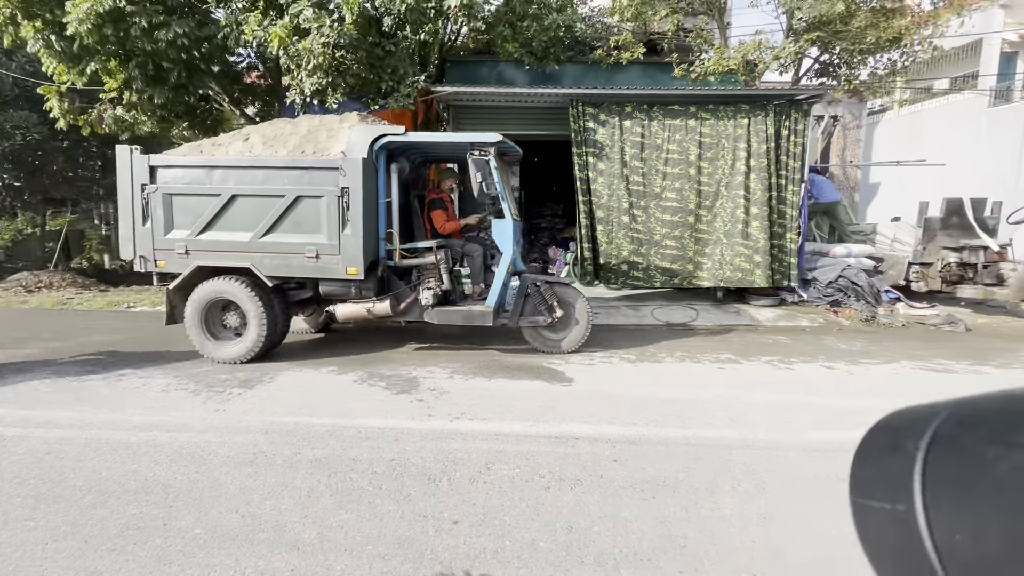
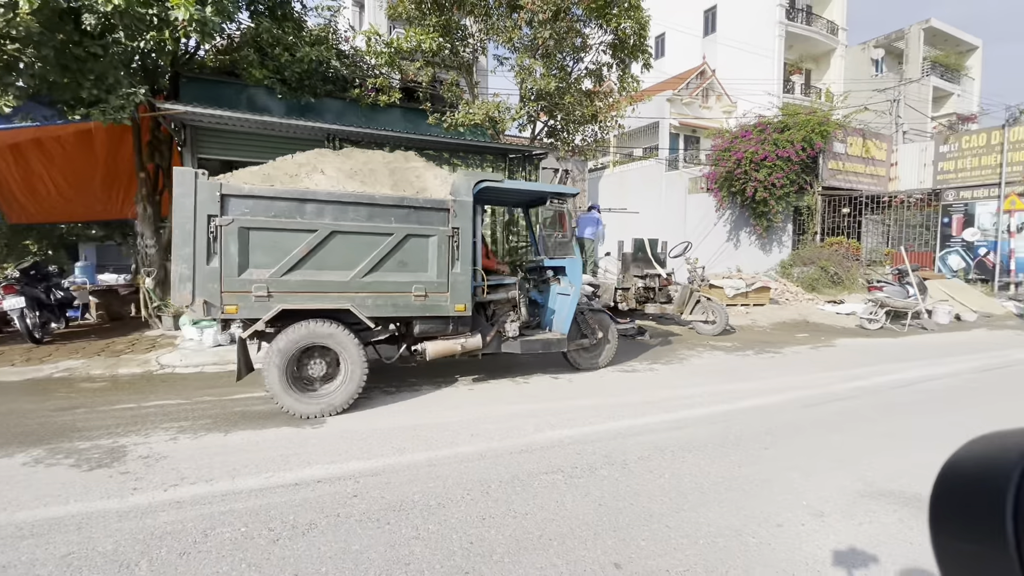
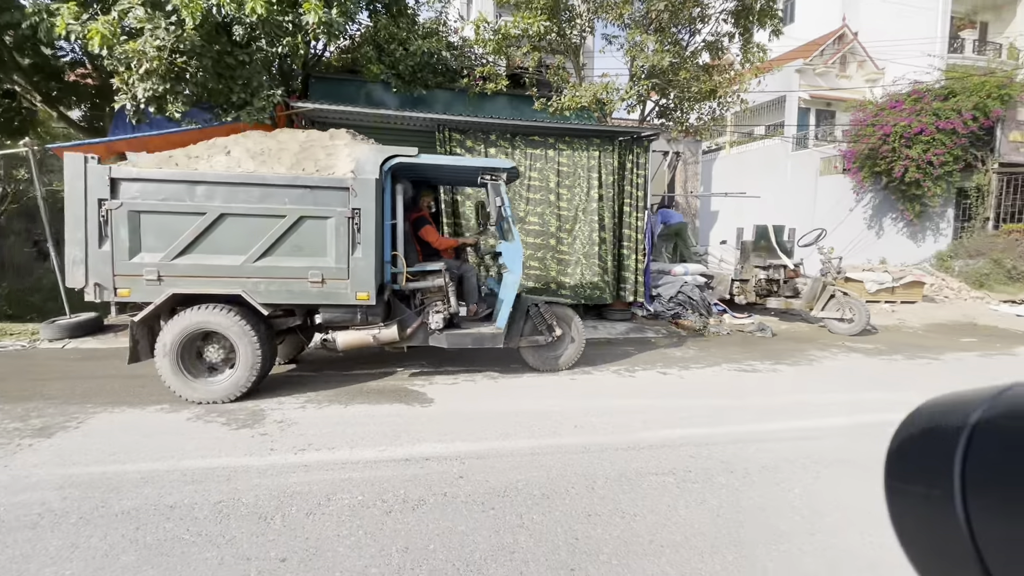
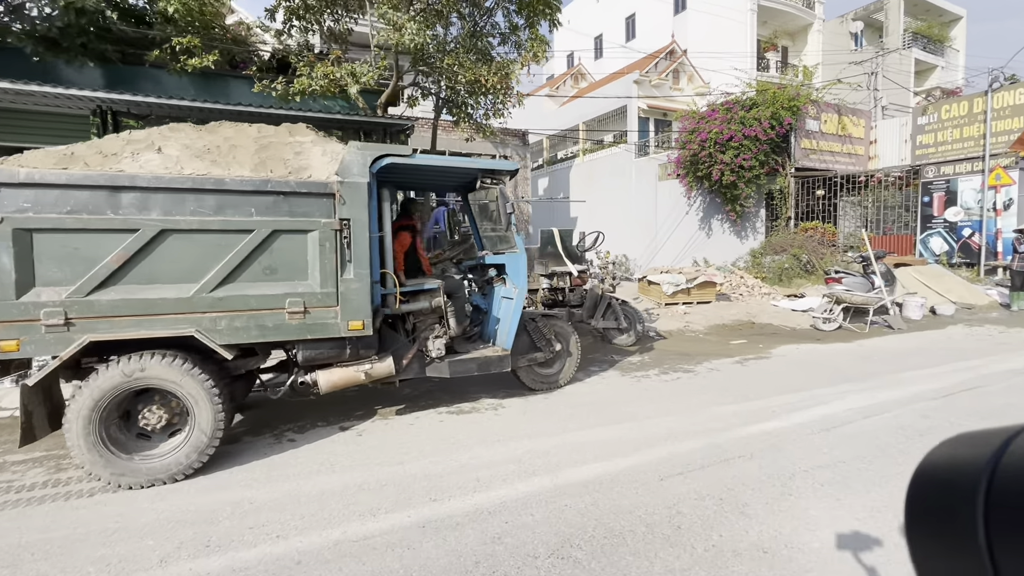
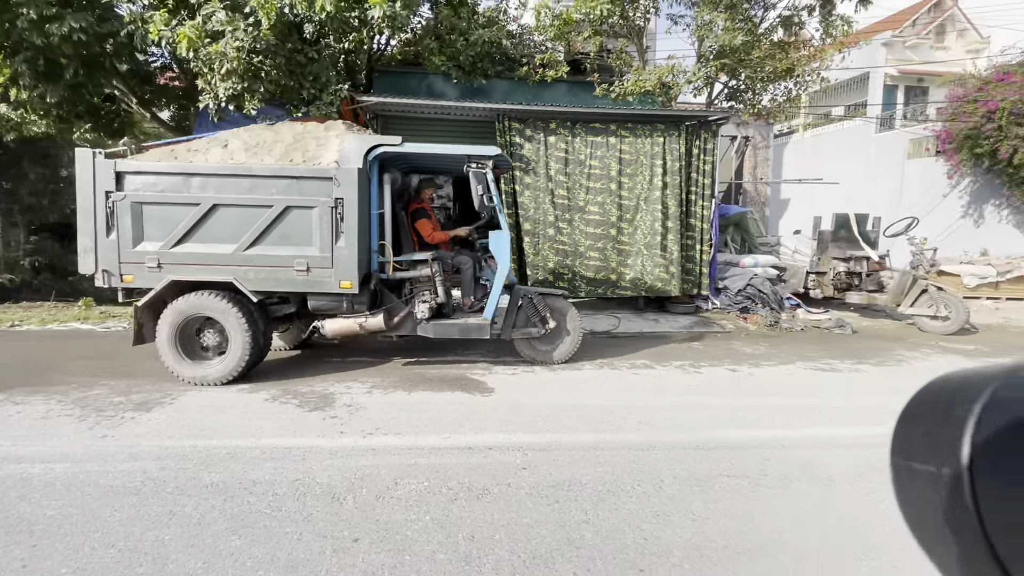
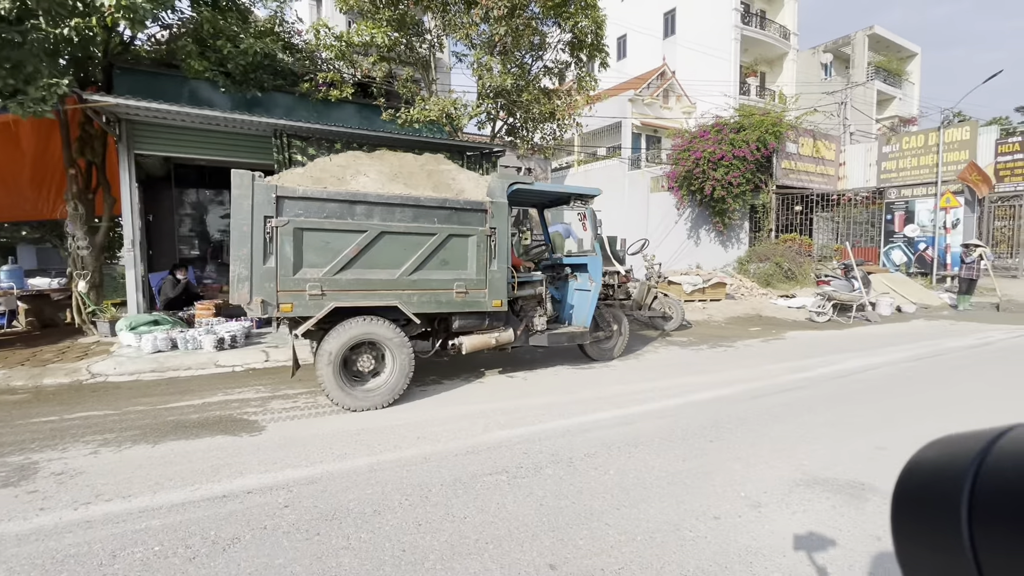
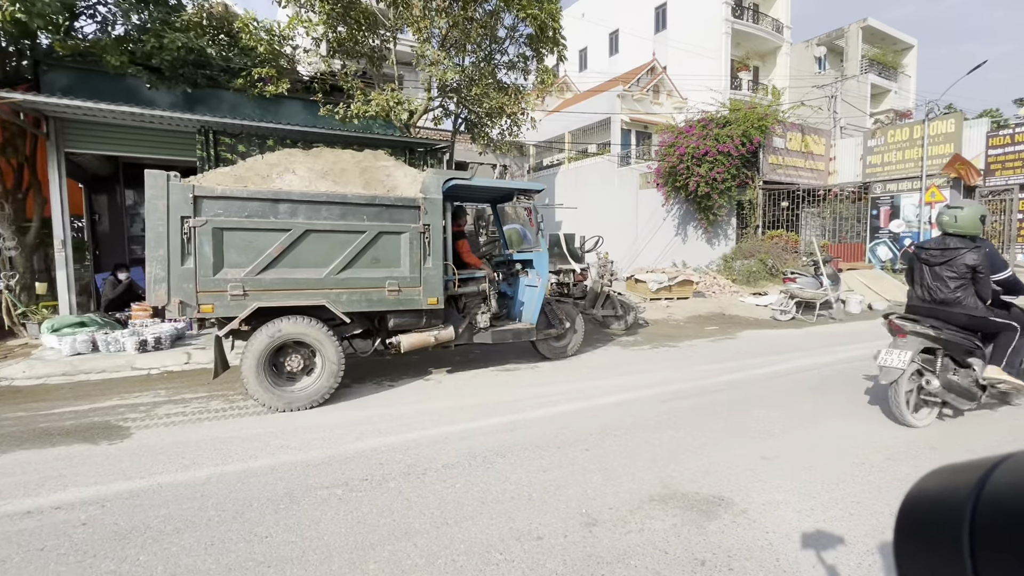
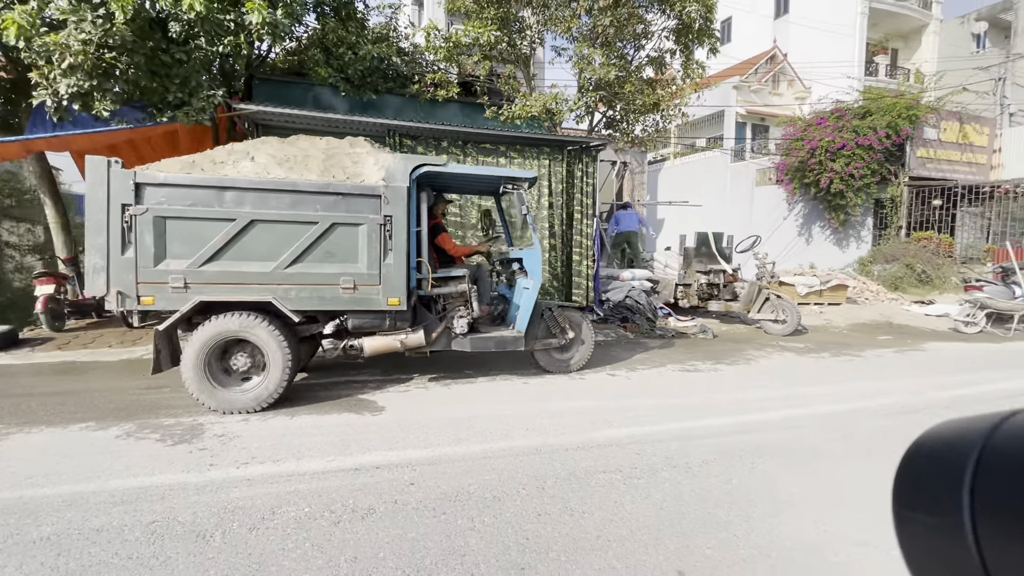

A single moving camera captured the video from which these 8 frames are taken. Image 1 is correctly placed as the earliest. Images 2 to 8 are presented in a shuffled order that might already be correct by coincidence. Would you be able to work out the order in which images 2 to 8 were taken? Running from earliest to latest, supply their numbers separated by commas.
5, 3, 8, 2, 6, 7, 4
